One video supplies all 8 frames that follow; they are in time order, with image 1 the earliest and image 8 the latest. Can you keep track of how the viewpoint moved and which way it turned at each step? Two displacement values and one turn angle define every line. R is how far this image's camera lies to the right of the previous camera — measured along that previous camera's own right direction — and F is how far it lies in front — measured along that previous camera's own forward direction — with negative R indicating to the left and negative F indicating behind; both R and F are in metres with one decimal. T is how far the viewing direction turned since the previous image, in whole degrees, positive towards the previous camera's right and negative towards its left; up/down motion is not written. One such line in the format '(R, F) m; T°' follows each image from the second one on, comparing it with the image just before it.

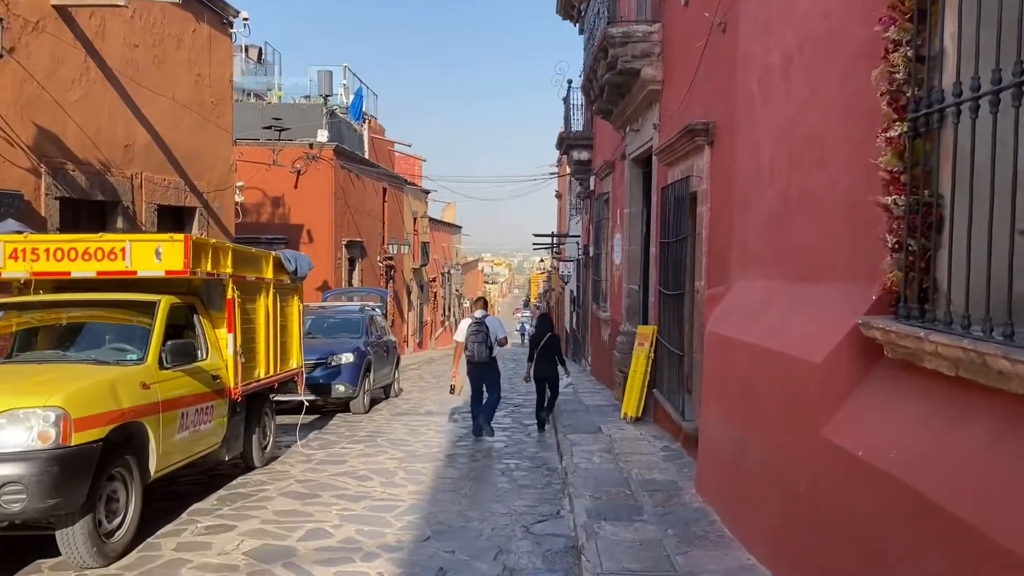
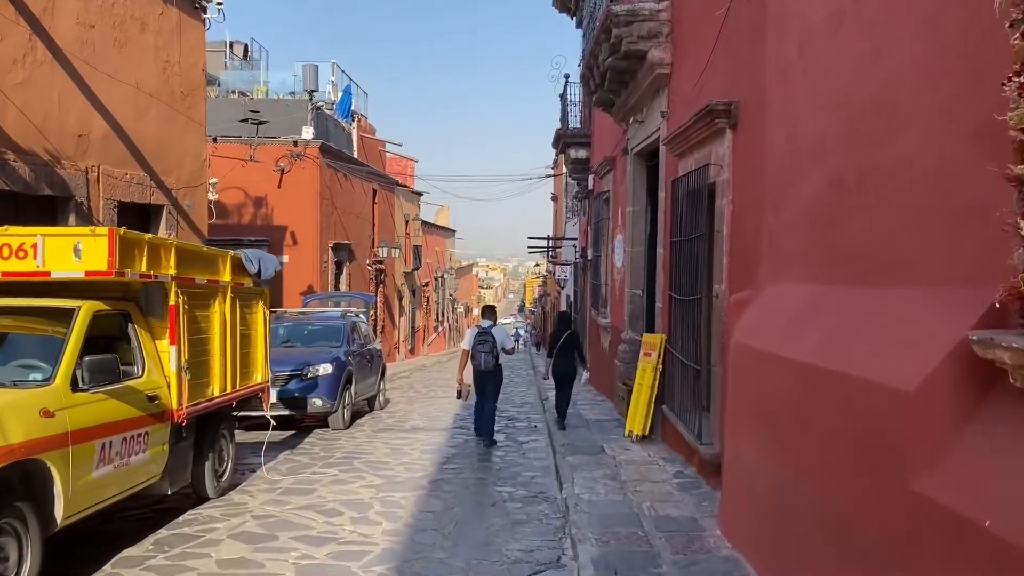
(0.0, +0.9) m; 0°
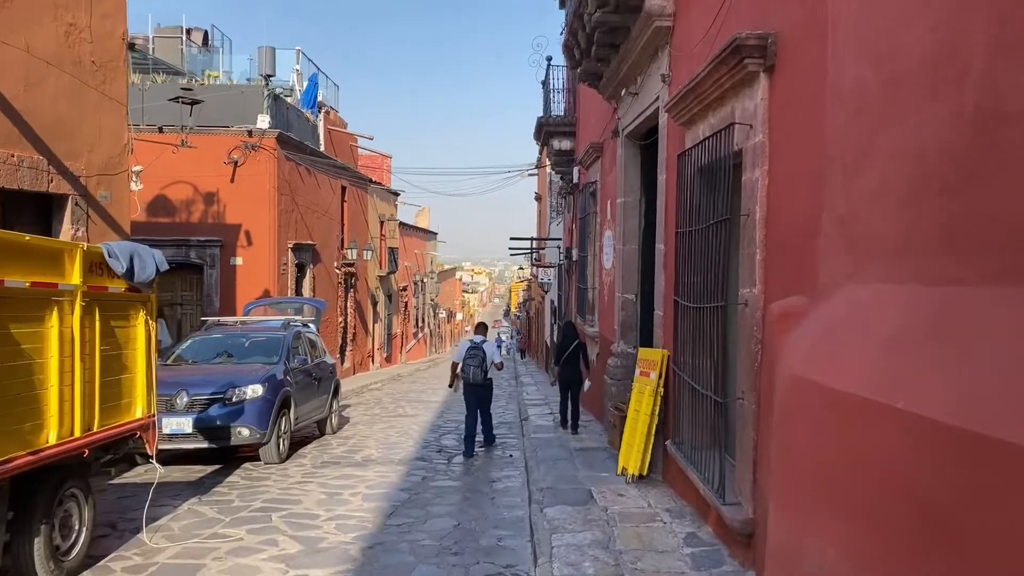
(+0.2, +1.7) m; +1°
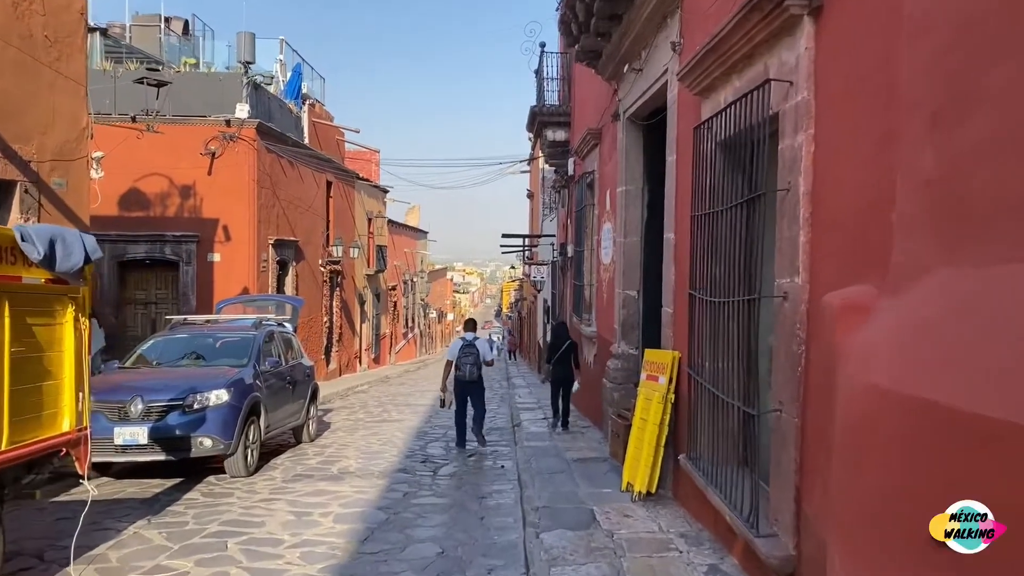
(0.0, +0.8) m; +1°
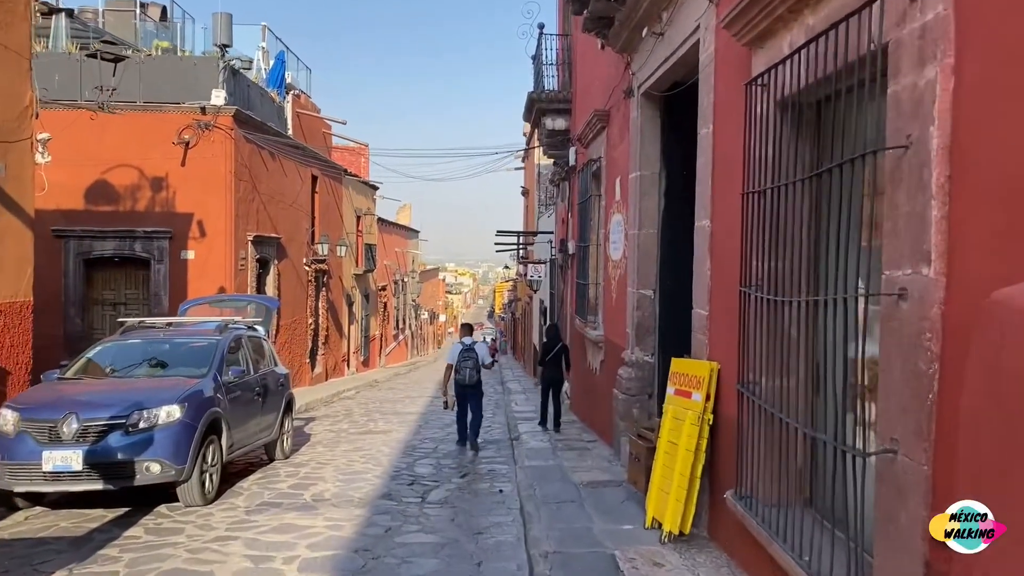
(-0.1, +1.1) m; 0°
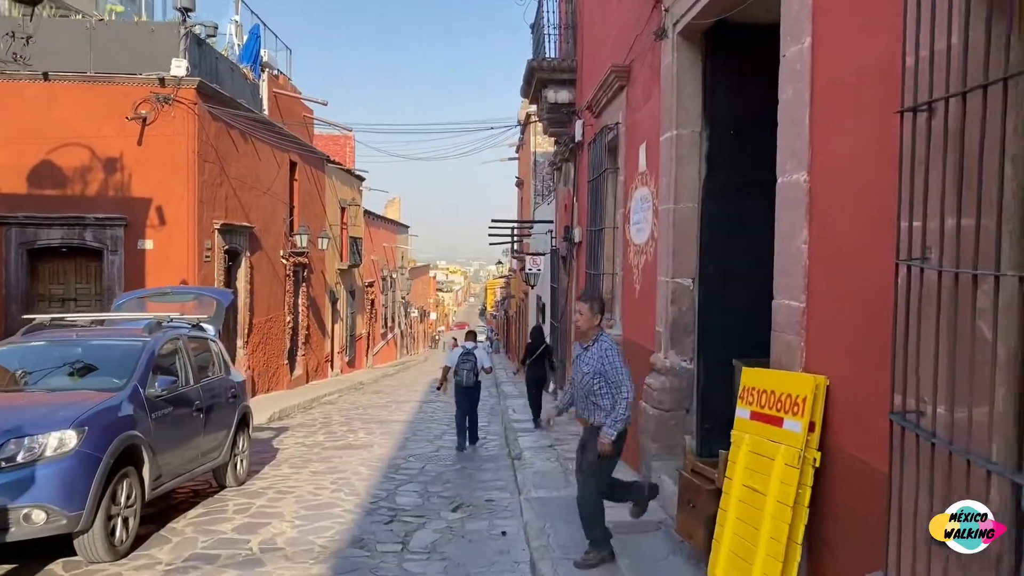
(-0.1, +1.6) m; +1°
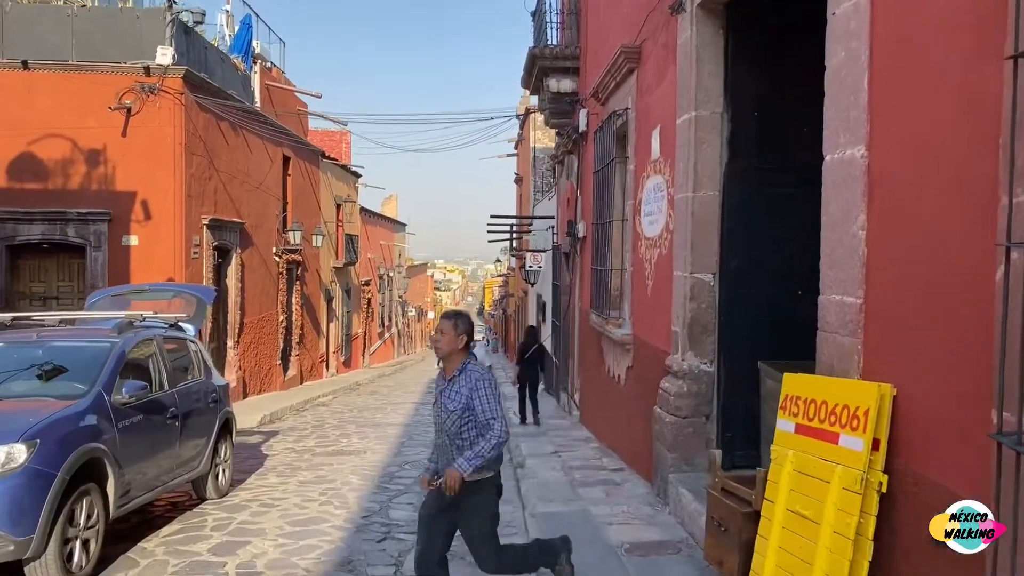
(0.0, +0.5) m; 0°
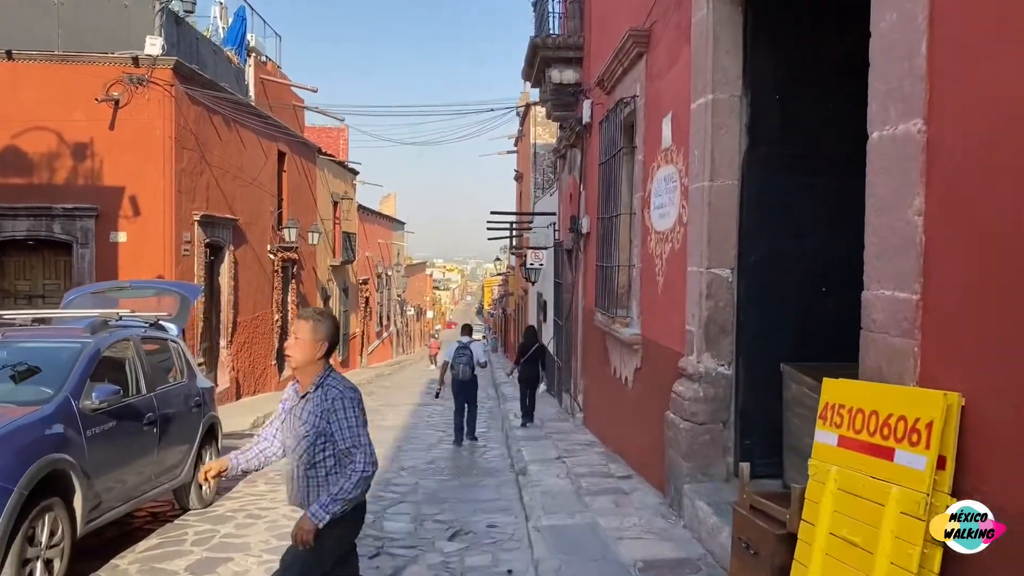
(0.0, +0.4) m; 0°
